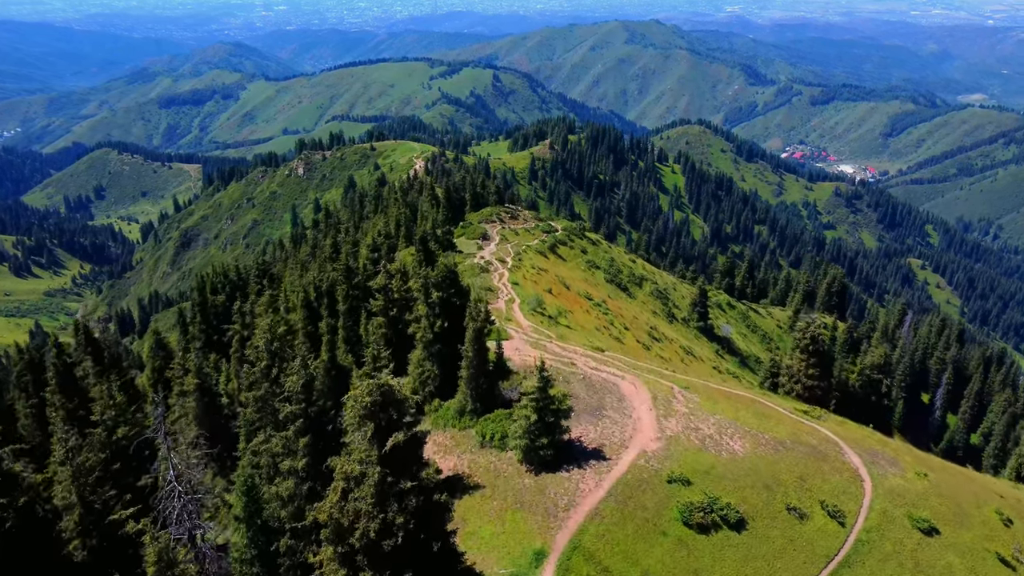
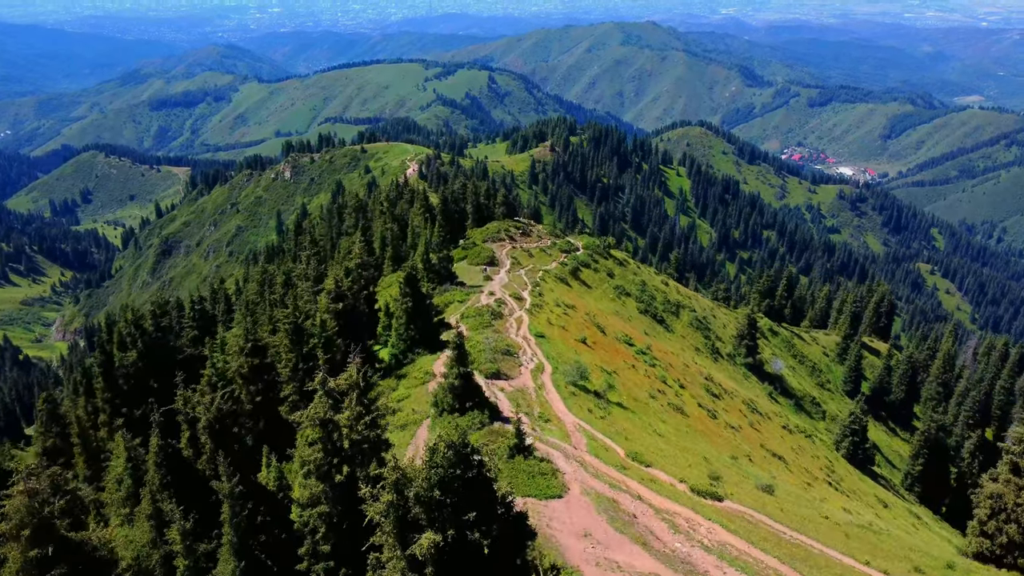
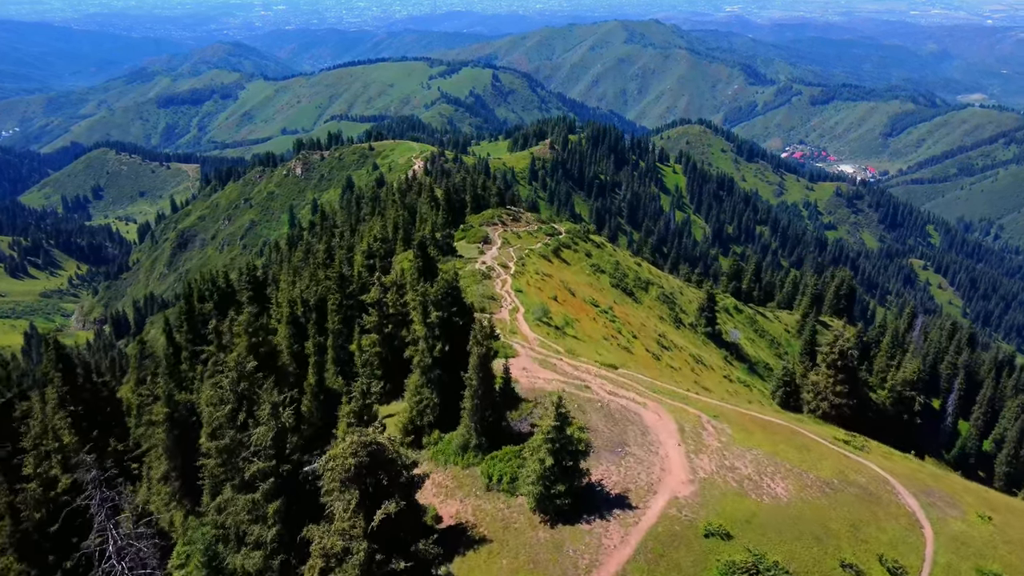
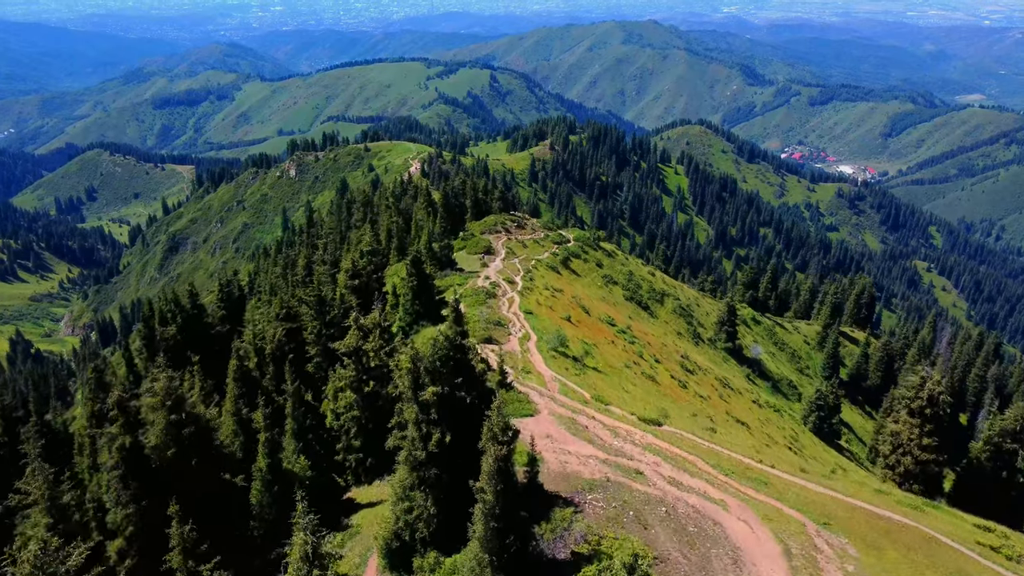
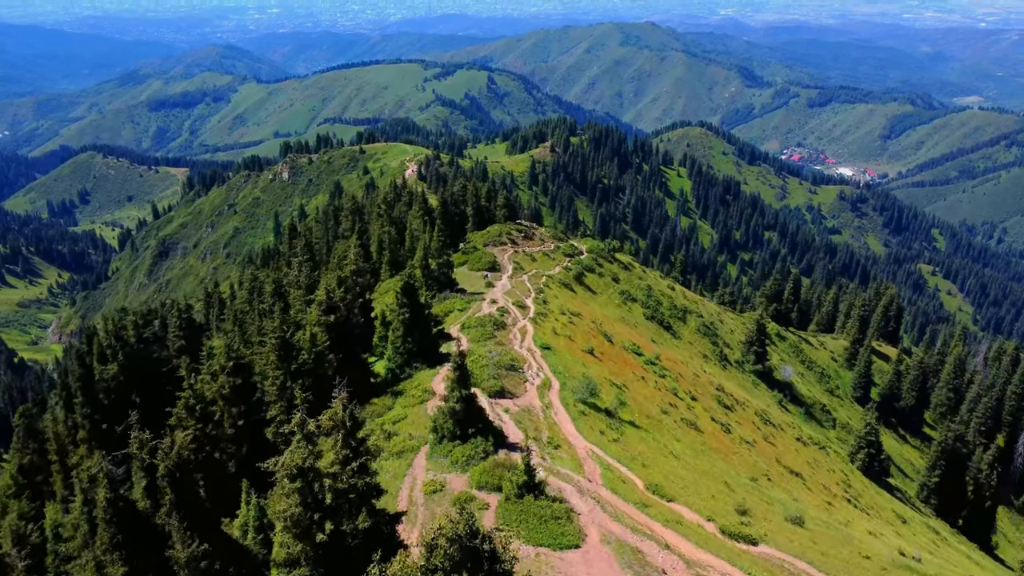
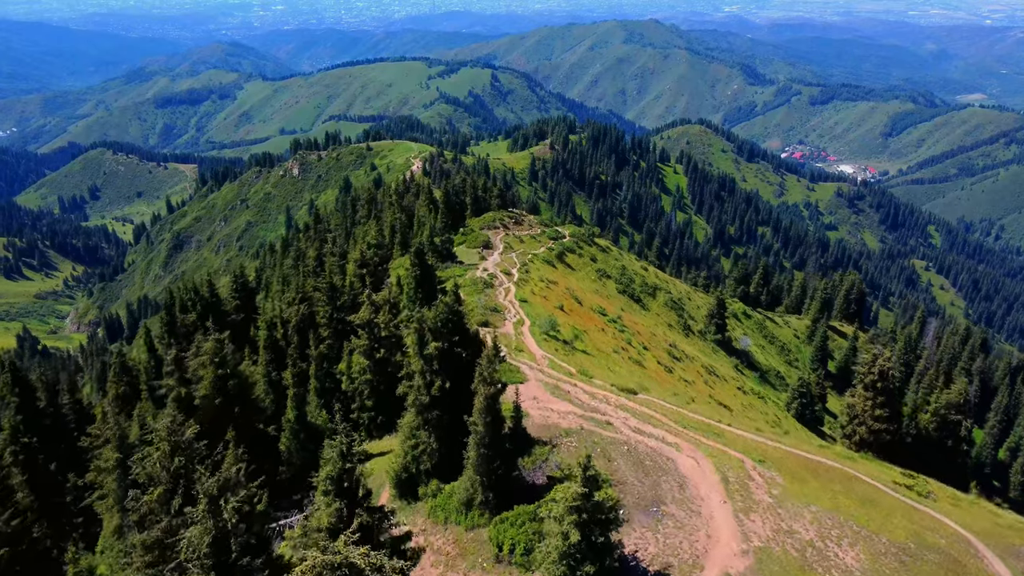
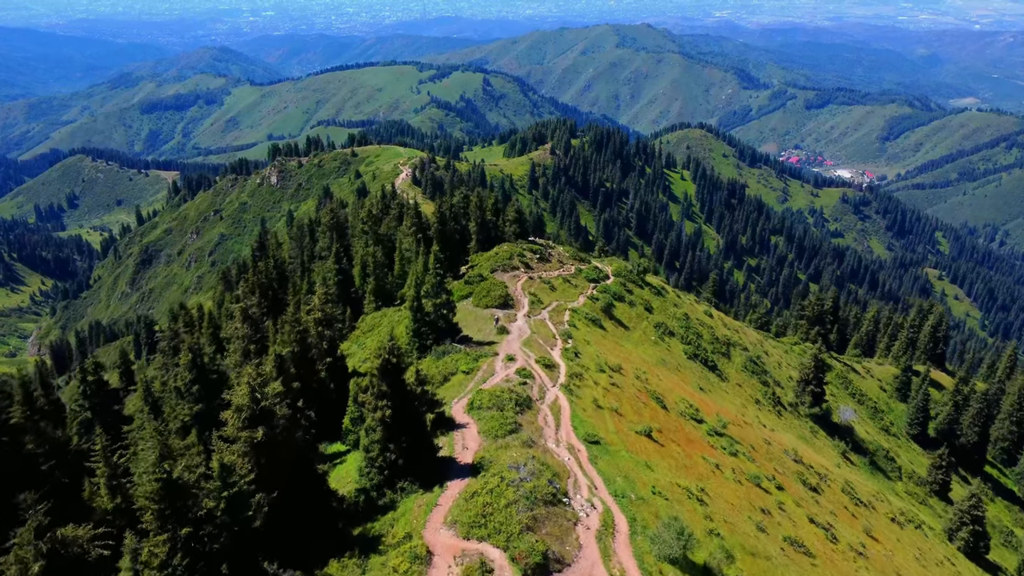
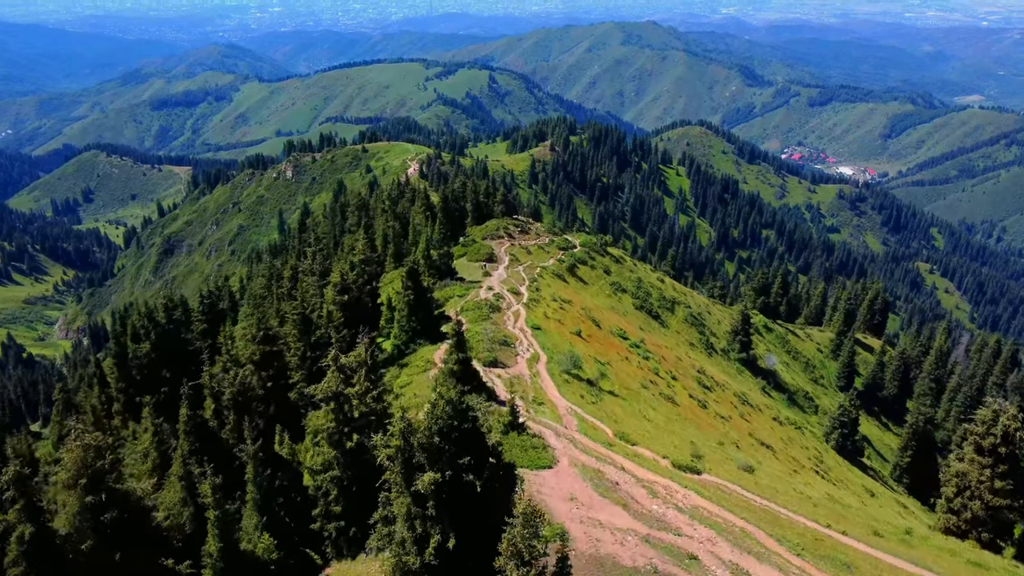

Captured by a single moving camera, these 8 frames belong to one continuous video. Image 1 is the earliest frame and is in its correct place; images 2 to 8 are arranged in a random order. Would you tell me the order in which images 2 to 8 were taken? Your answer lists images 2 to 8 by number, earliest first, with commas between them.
3, 6, 4, 8, 2, 5, 7
